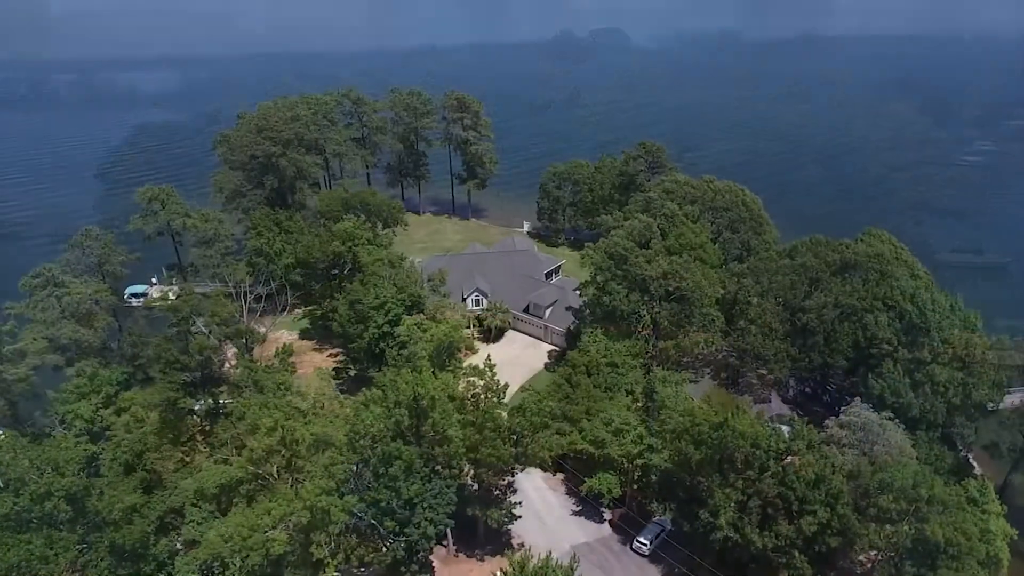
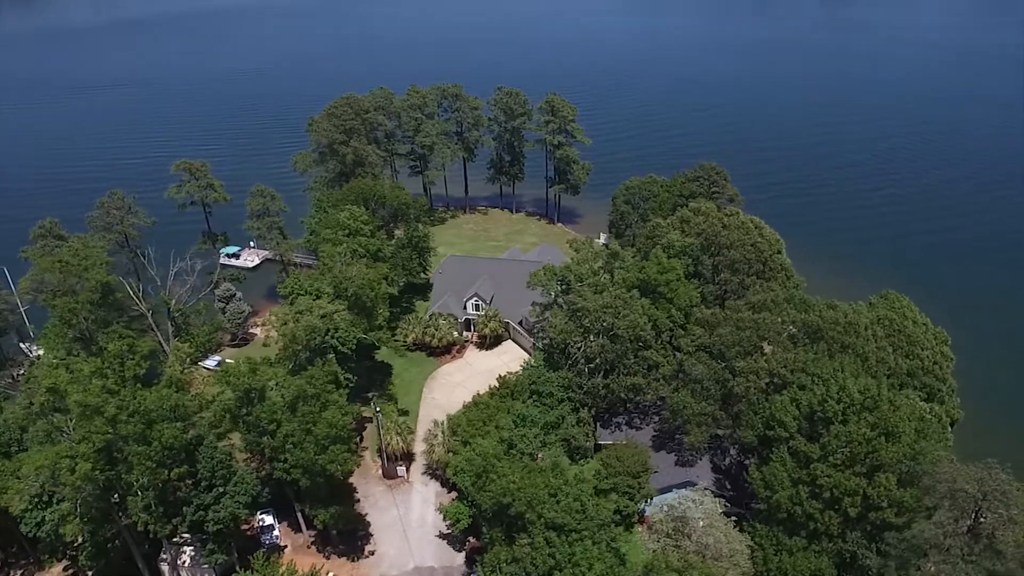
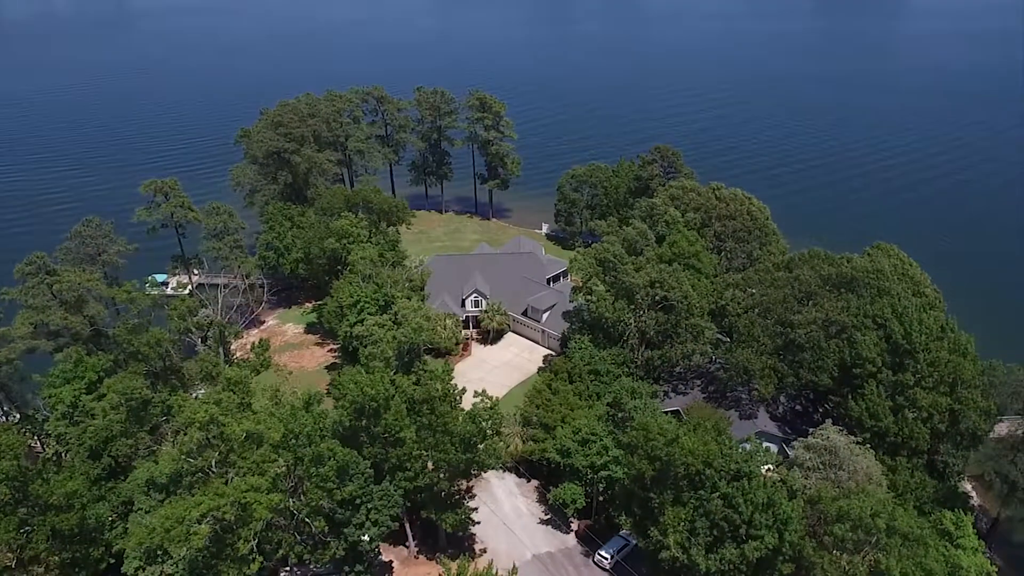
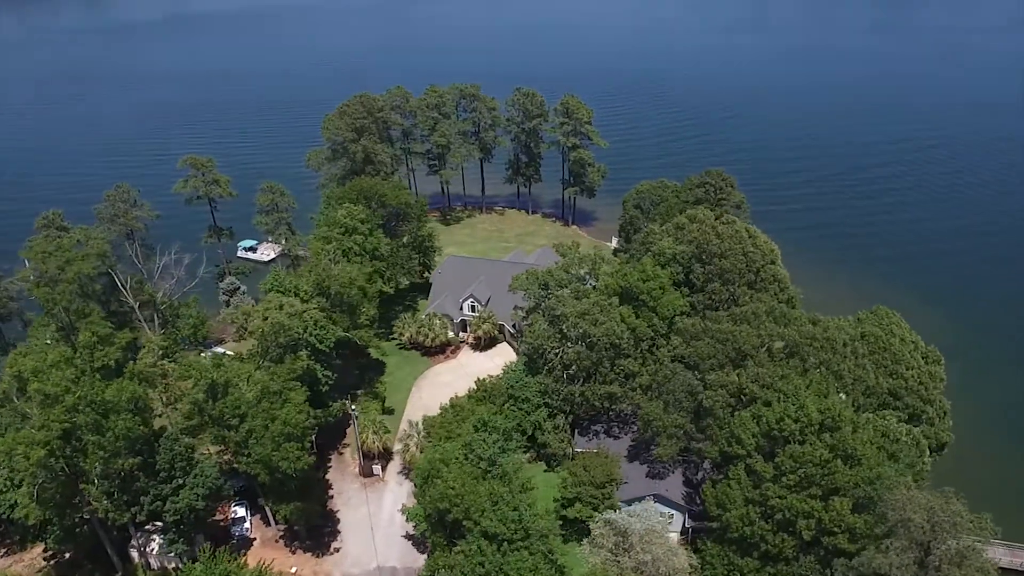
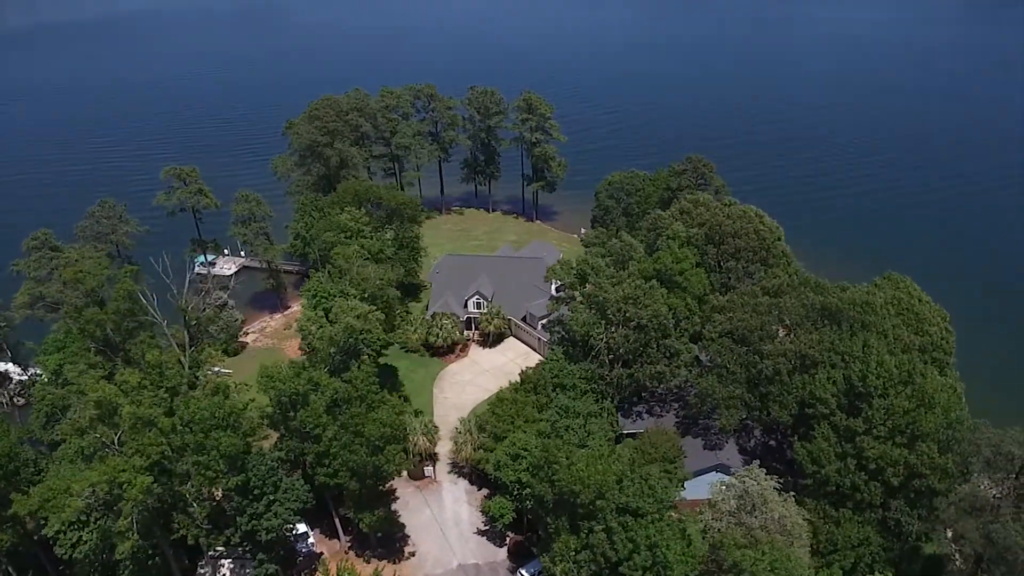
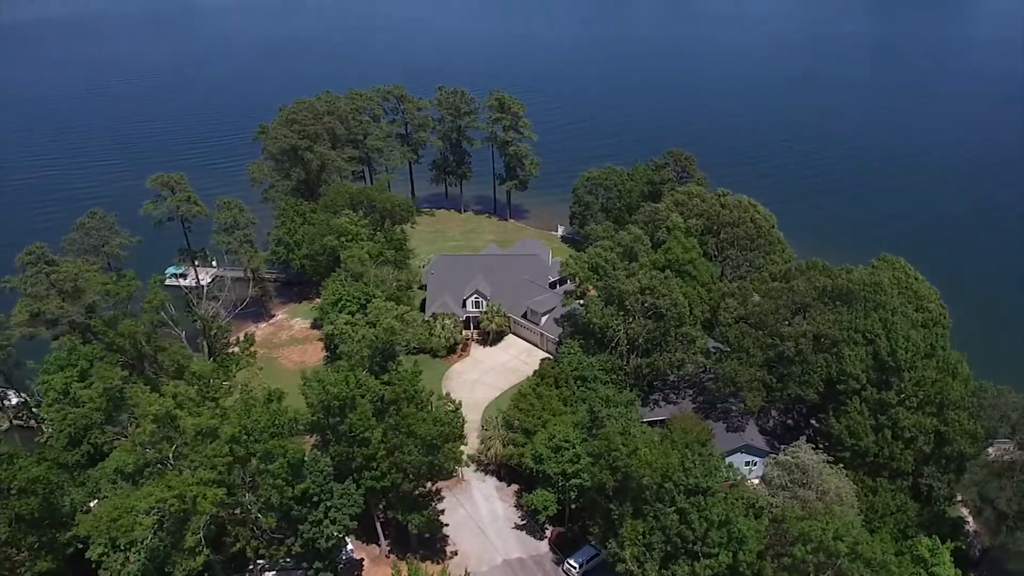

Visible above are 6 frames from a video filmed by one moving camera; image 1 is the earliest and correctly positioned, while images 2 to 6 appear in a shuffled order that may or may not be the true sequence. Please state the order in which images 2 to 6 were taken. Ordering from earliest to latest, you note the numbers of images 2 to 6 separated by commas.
3, 6, 5, 2, 4
